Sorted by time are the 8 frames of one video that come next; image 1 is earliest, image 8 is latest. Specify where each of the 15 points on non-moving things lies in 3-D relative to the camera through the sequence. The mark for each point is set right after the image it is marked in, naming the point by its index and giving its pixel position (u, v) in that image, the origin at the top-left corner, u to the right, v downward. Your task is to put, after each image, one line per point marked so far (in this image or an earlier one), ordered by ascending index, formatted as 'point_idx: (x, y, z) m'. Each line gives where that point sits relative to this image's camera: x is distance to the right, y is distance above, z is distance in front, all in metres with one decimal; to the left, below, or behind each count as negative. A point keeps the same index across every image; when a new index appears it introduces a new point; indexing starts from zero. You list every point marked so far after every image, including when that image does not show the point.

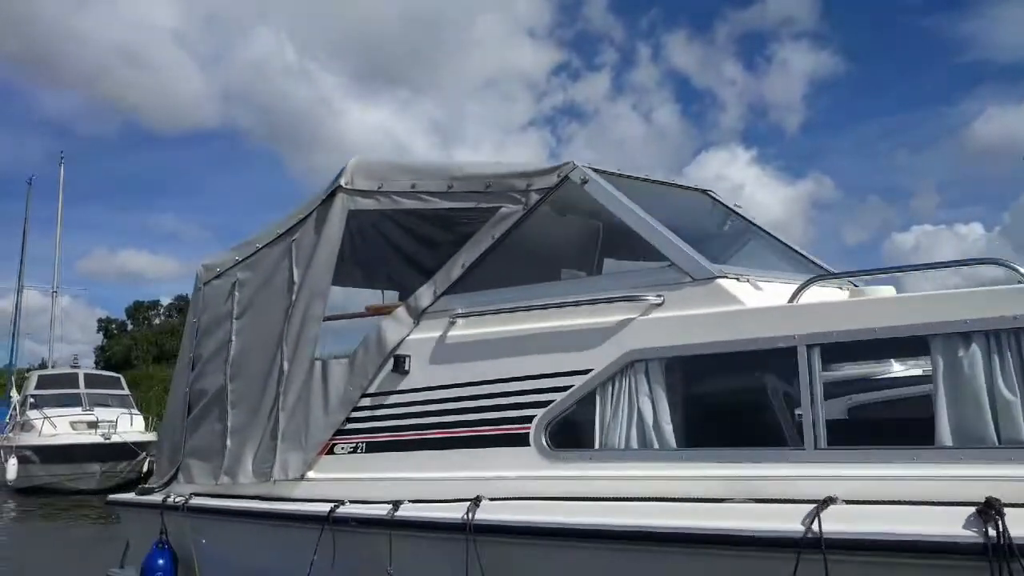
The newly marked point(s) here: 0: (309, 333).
0: (-1.4, -0.3, +5.7) m
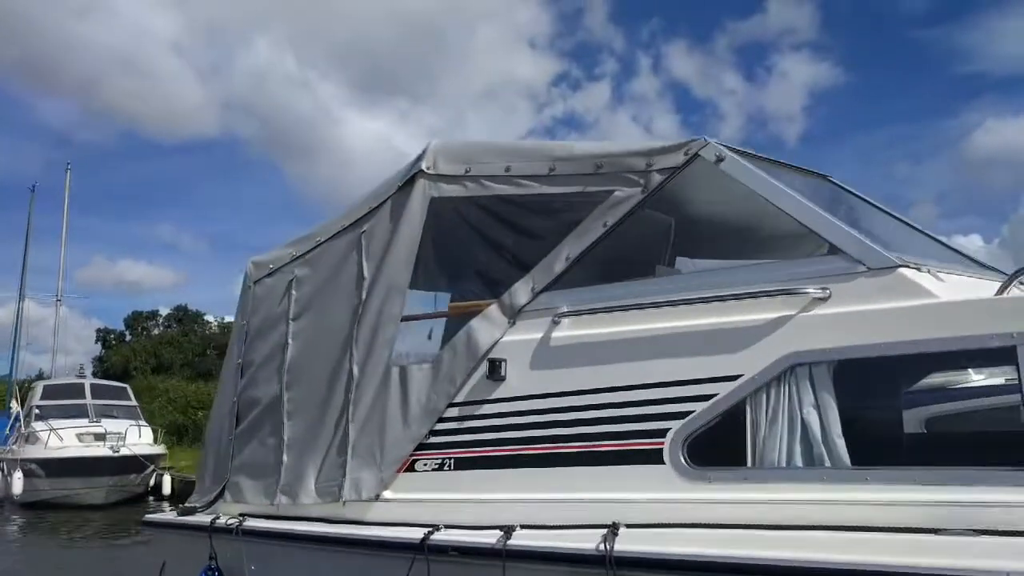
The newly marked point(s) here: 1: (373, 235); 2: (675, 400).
0: (-0.8, -0.3, +5.1) m
1: (-0.9, +0.3, +5.4) m
2: (+0.7, -0.5, +3.9) m
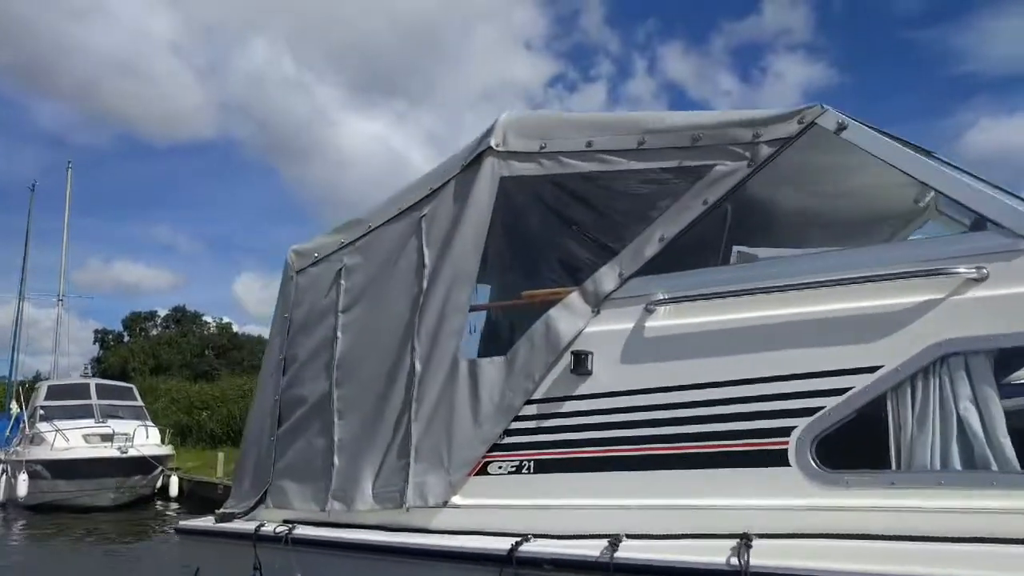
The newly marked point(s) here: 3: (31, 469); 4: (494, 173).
0: (-0.3, -0.2, +4.7) m
1: (-0.4, +0.4, +4.9) m
2: (+1.2, -0.4, +3.5) m
3: (-11.1, -4.1, +19.7) m
4: (-0.1, +0.6, +4.7) m
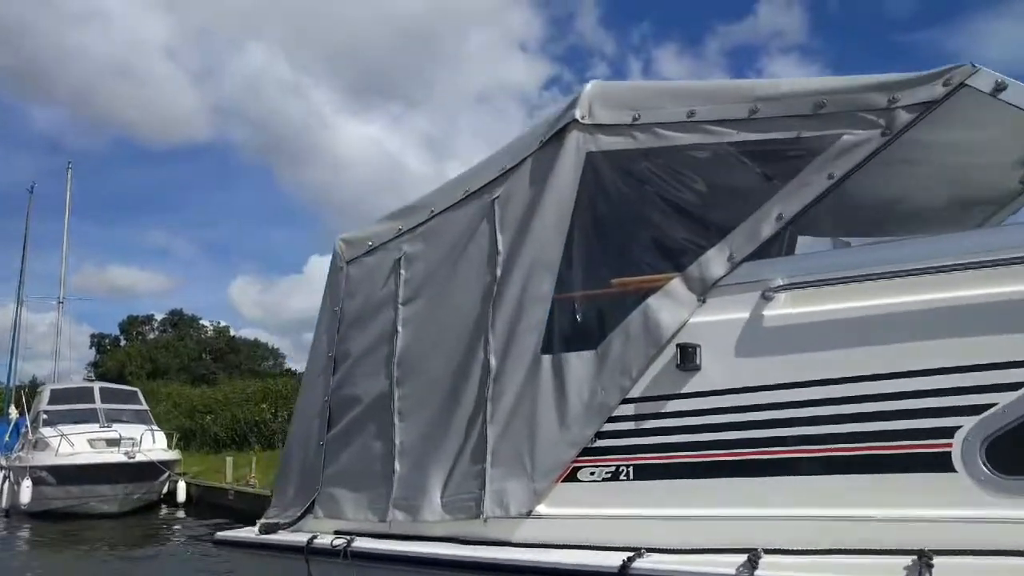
0: (+0.1, -0.1, +4.3) m
1: (0.0, +0.5, +4.5) m
2: (+1.6, -0.4, +3.1) m
3: (-10.7, -4.2, +19.2) m
4: (+0.3, +0.7, +4.2) m
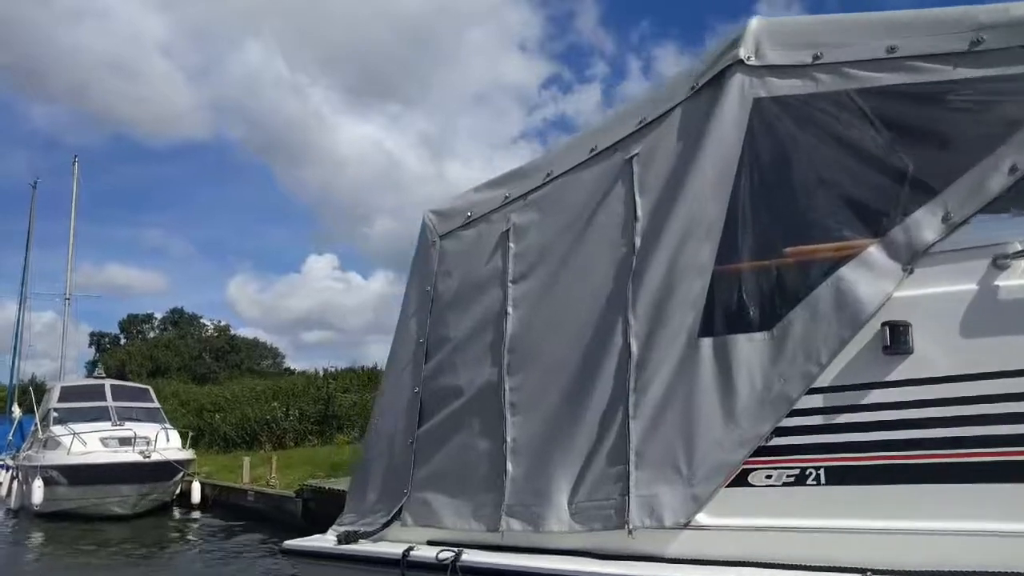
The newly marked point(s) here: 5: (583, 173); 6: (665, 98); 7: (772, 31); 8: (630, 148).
0: (+0.7, 0.0, +3.6) m
1: (+0.6, +0.6, +3.9) m
2: (+2.3, -0.2, +2.4) m
3: (-10.1, -4.0, +18.5) m
4: (+1.0, +0.8, +3.6) m
5: (+0.3, +0.6, +4.1) m
6: (+0.7, +0.9, +3.9) m
7: (+1.1, +1.1, +3.6) m
8: (+0.5, +0.6, +4.0) m
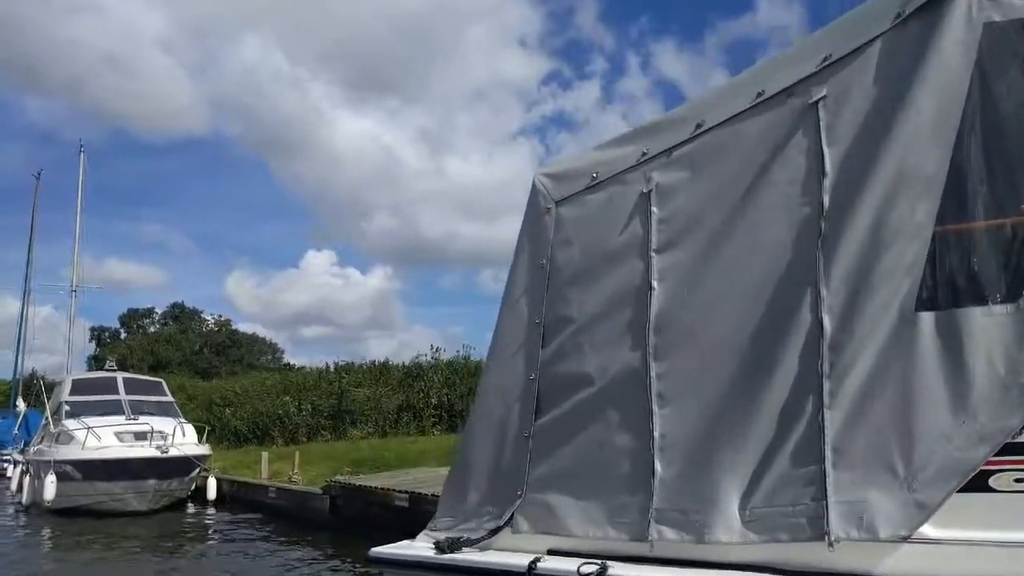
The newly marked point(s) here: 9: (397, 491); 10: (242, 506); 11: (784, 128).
0: (+1.4, +0.1, +3.0) m
1: (+1.3, +0.7, +3.3) m
2: (+2.9, -0.1, +1.8) m
3: (-9.5, -3.8, +17.9) m
4: (+1.6, +0.9, +3.0) m
5: (+1.0, +0.7, +3.5) m
6: (+1.3, +1.0, +3.3) m
7: (+1.7, +1.2, +3.0) m
8: (+1.2, +0.8, +3.4) m
9: (-1.7, -3.0, +12.8) m
10: (-5.9, -4.8, +18.7) m
11: (+1.1, +0.6, +3.4) m
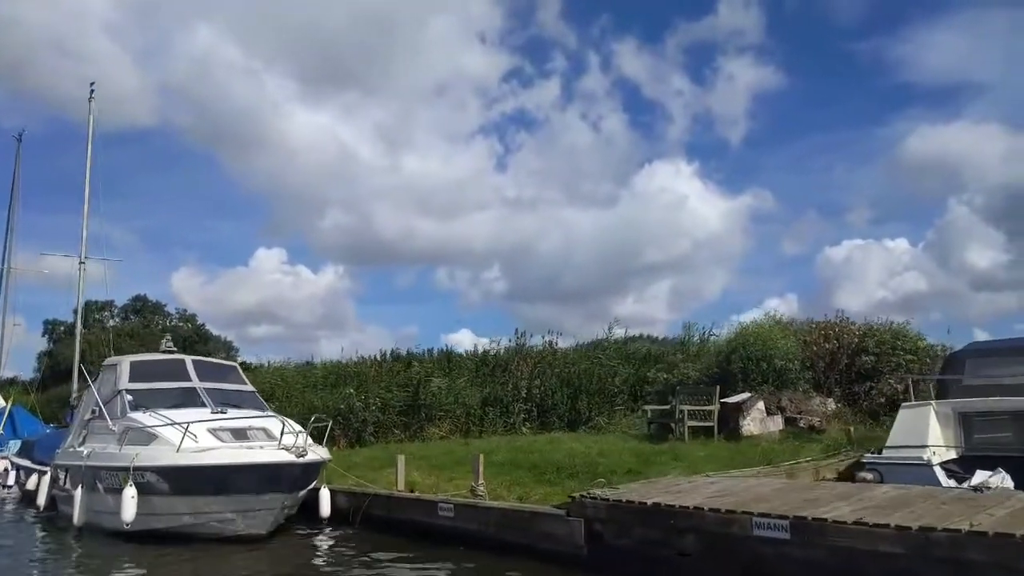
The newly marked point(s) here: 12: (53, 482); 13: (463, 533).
0: (+6.0, +0.9, -1.1) m
1: (+5.9, +1.5, -0.9) m
2: (+7.6, +0.6, -2.2) m
3: (-5.7, -2.9, +13.1) m
4: (+6.2, +1.7, -1.1) m
5: (+5.6, +1.5, -0.7) m
6: (+5.9, +1.7, -0.9) m
7: (+6.4, +2.0, -1.1) m
8: (+5.8, +1.5, -0.8) m
9: (+2.3, -2.2, +8.4) m
10: (-2.2, -3.9, +14.1) m
11: (+5.7, +1.4, -0.7) m
12: (-9.6, -4.0, +17.9) m
13: (-0.7, -3.5, +12.2) m
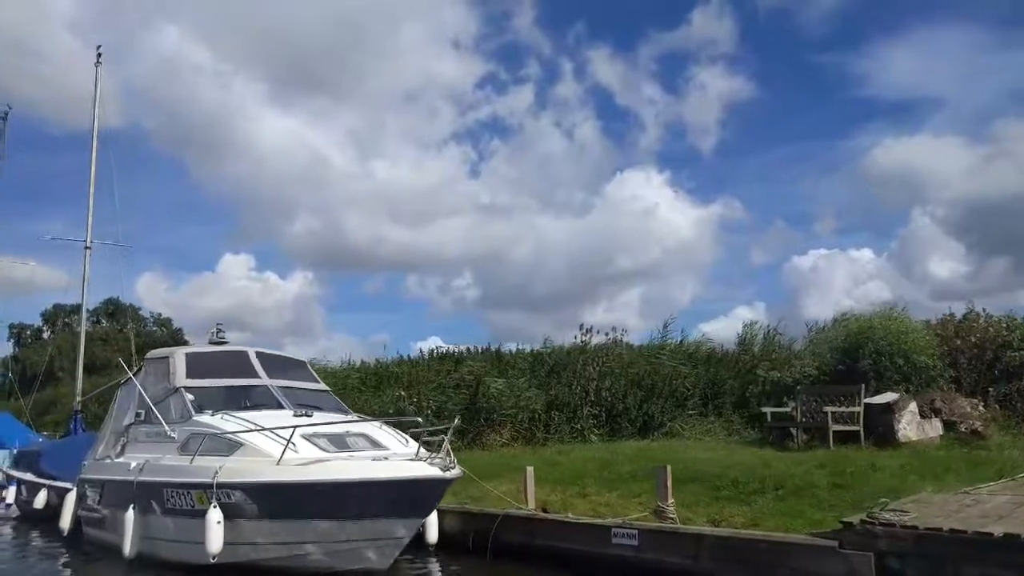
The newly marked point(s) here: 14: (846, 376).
0: (+8.7, +1.3, -3.5) m
1: (+8.6, +2.0, -3.2) m
2: (+10.4, +1.1, -4.5) m
3: (-3.5, -2.5, +10.3) m
4: (+9.0, +2.2, -3.5) m
5: (+8.3, +1.9, -3.0) m
6: (+8.7, +2.2, -3.2) m
7: (+9.1, +2.4, -3.5) m
8: (+8.5, +2.0, -3.2) m
9: (+4.8, -1.8, +5.9) m
10: (0.0, -3.6, +11.4) m
11: (+8.4, +1.9, -3.1) m
12: (-7.5, -3.7, +14.9) m
13: (+1.6, -3.1, +9.5) m
14: (+6.8, -1.8, +17.6) m
